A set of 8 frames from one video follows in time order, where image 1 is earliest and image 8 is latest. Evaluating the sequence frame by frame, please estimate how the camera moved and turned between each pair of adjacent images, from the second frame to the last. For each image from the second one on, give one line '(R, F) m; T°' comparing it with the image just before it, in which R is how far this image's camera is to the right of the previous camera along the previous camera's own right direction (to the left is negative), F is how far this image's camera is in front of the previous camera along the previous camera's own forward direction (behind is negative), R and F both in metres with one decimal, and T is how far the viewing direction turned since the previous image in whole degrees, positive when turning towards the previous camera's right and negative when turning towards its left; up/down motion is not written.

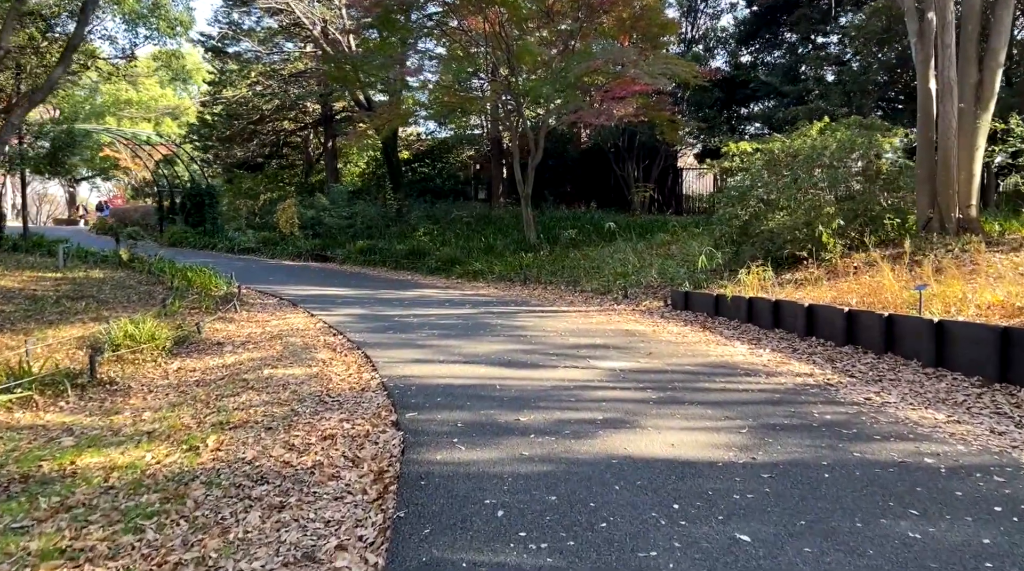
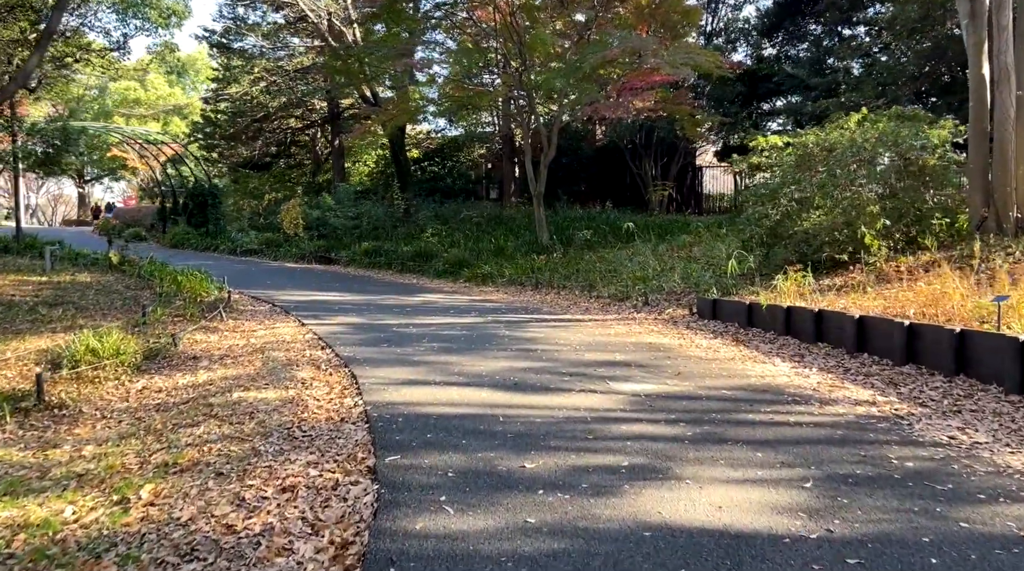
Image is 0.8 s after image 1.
(0.0, +1.1) m; -1°
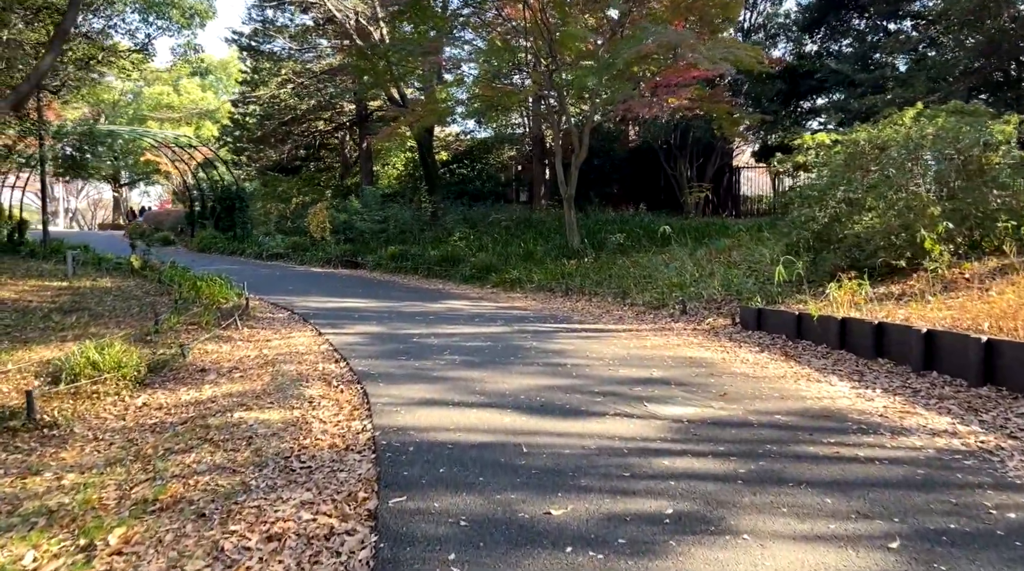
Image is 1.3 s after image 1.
(0.0, +0.7) m; -2°
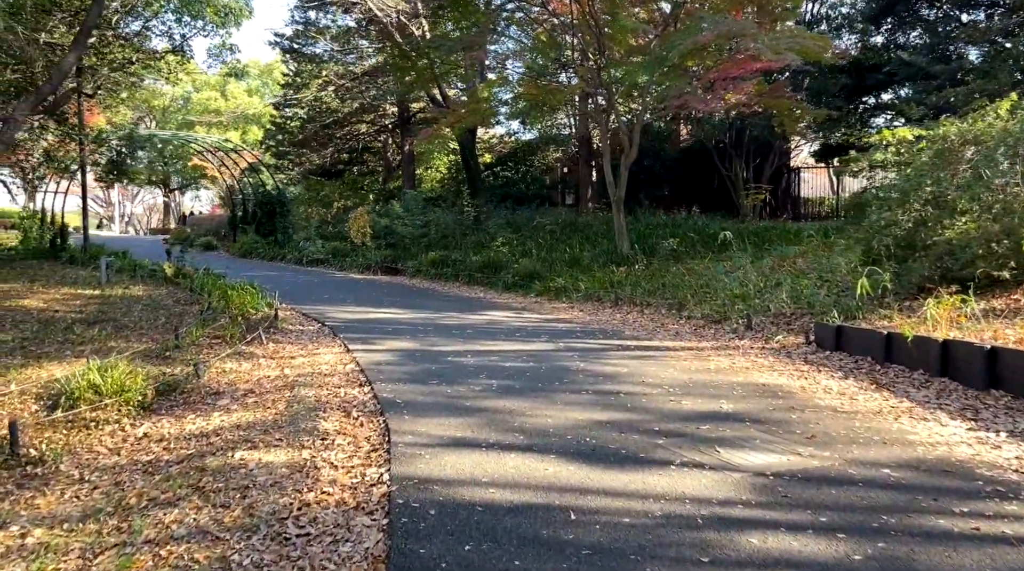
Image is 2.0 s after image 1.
(0.0, +1.0) m; -3°
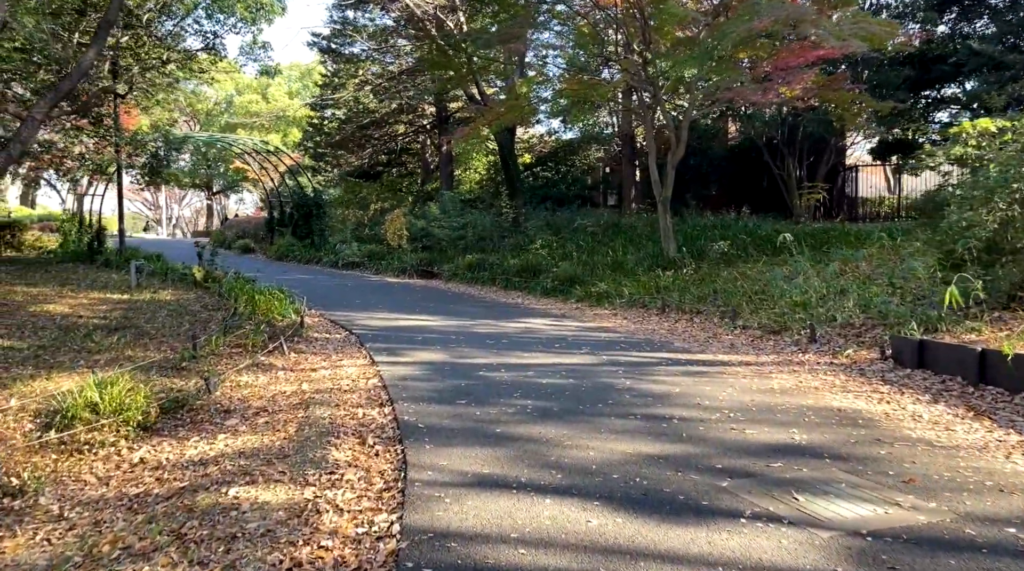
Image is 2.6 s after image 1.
(0.0, +0.8) m; -2°
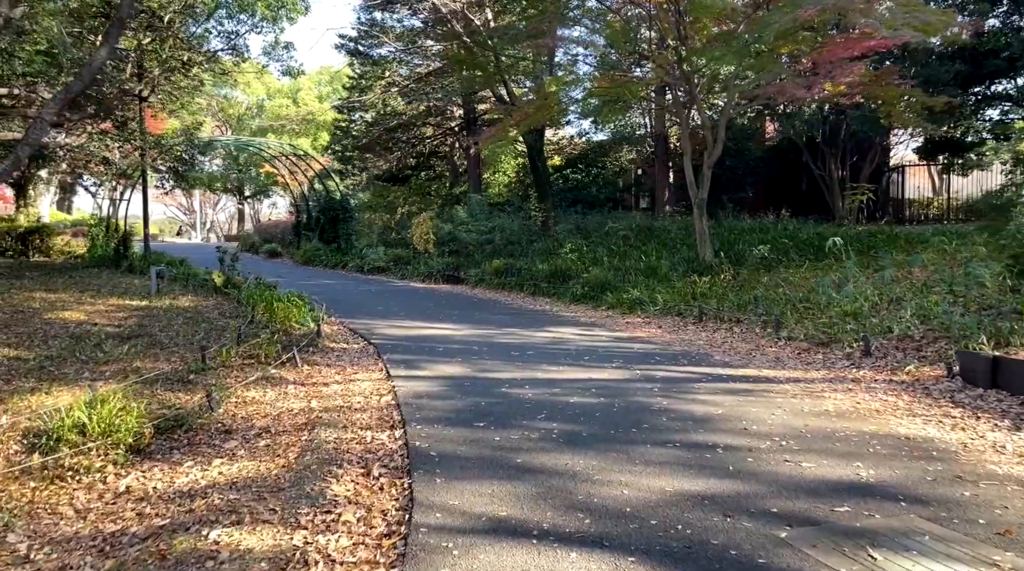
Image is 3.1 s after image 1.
(0.0, +0.7) m; -2°
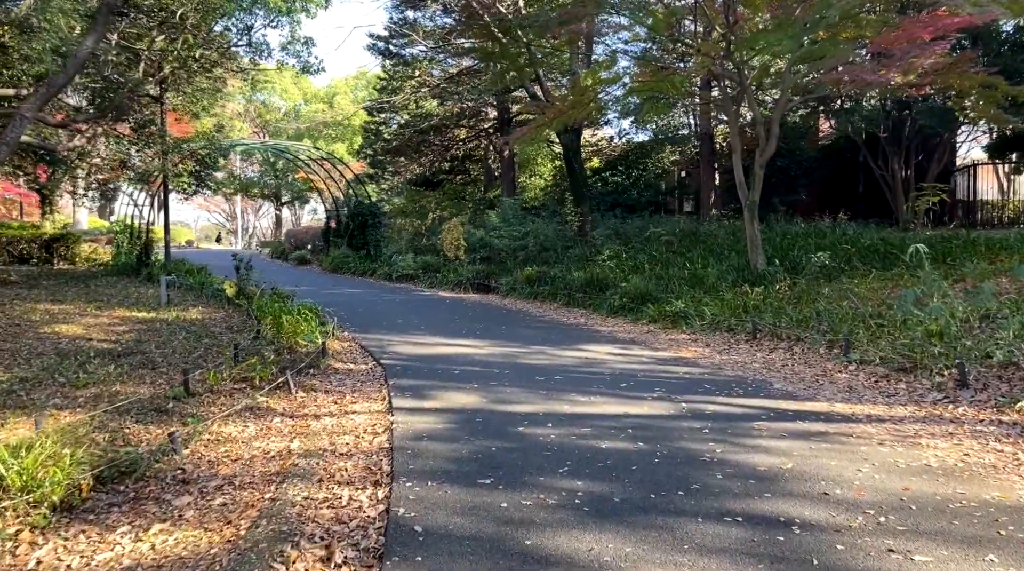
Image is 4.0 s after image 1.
(+0.1, +1.3) m; -2°
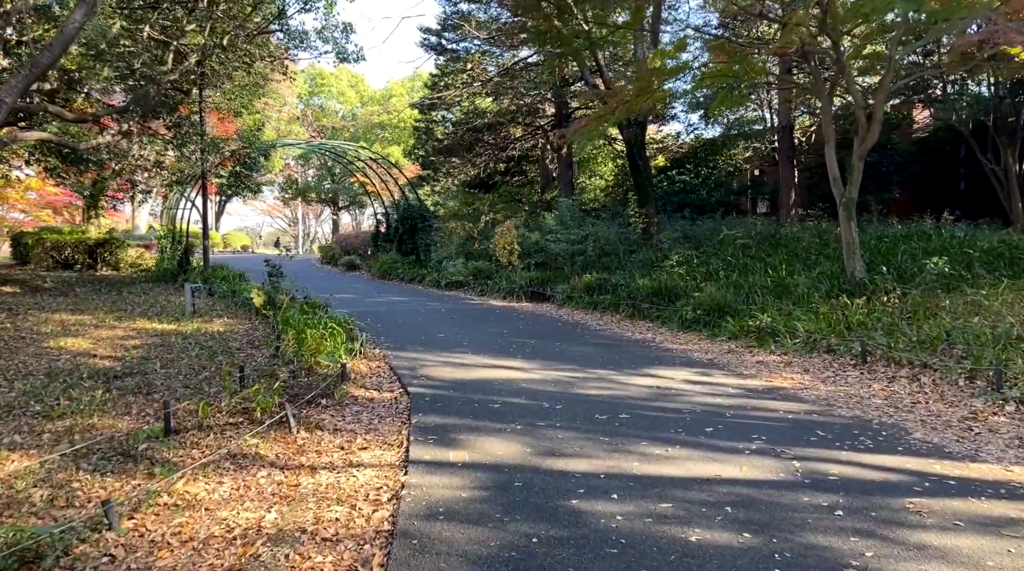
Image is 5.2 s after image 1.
(0.0, +1.7) m; -3°
